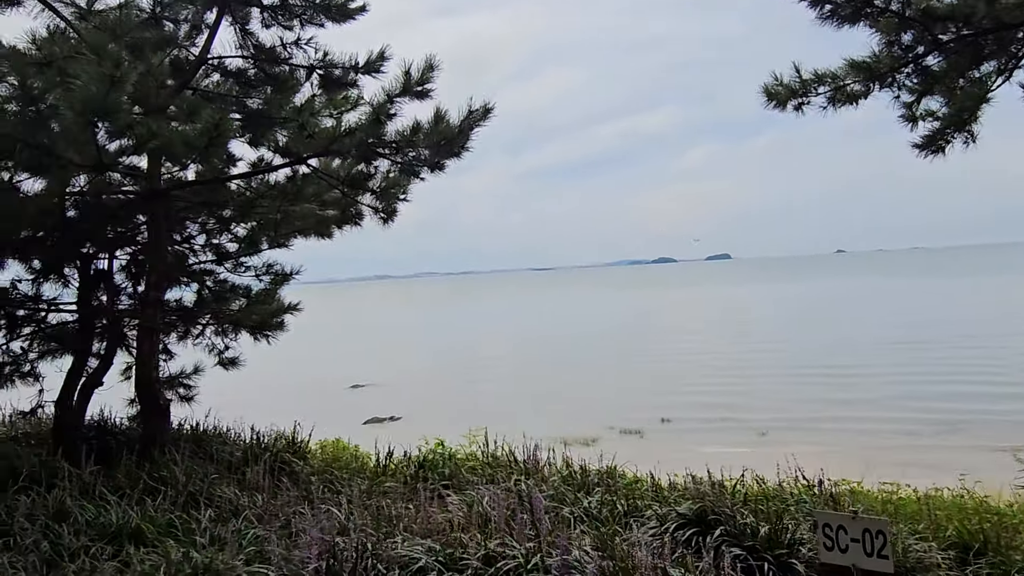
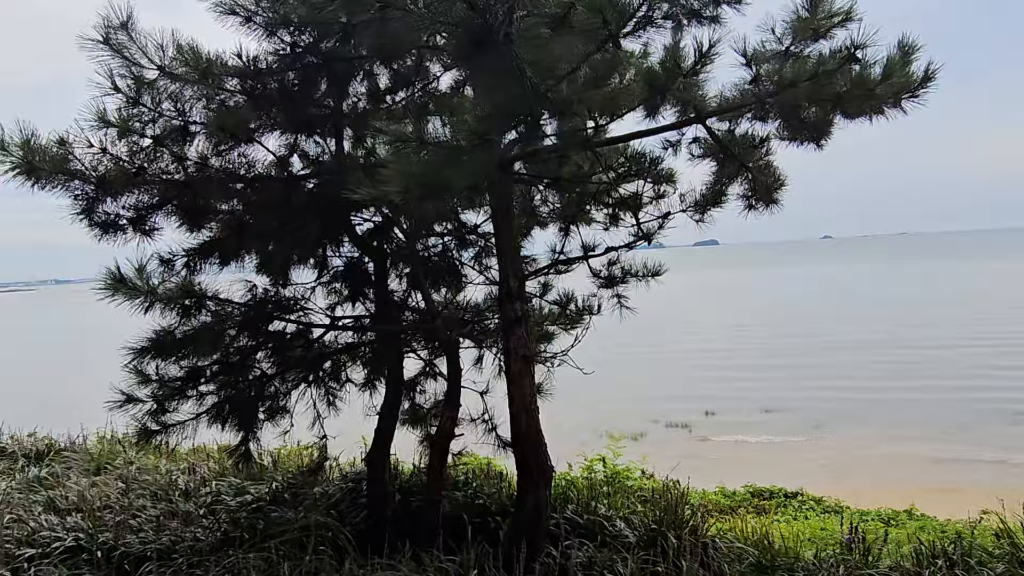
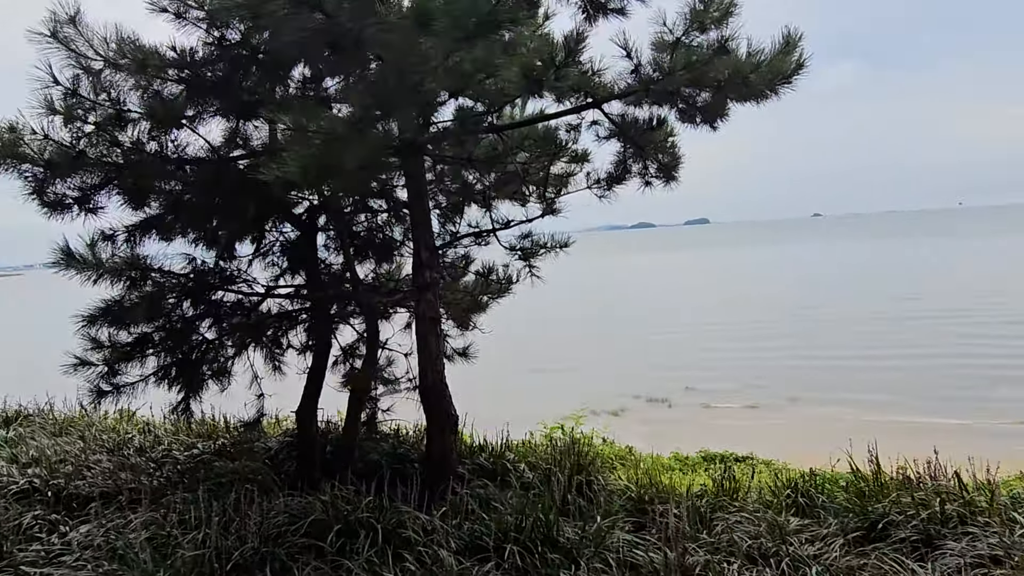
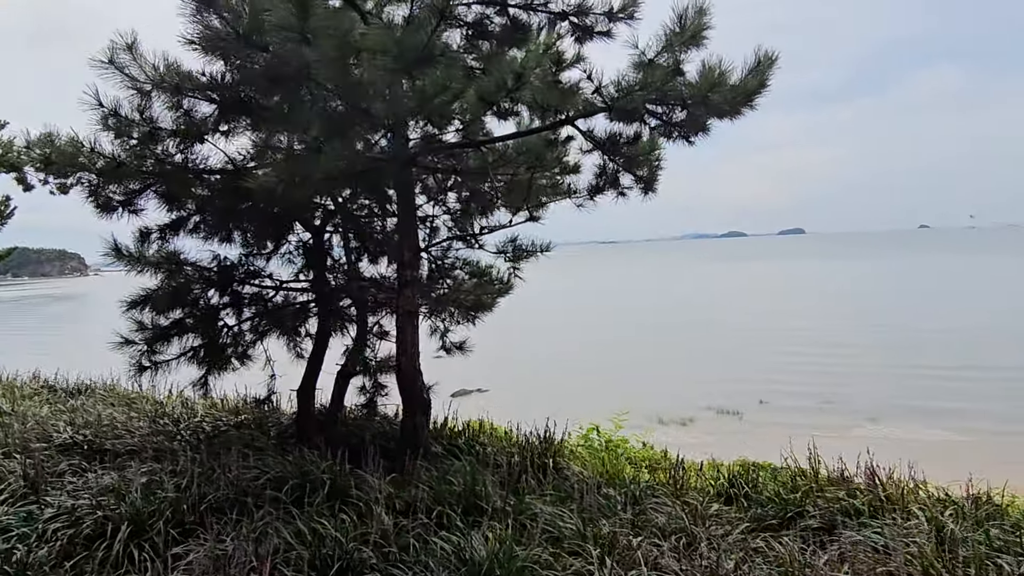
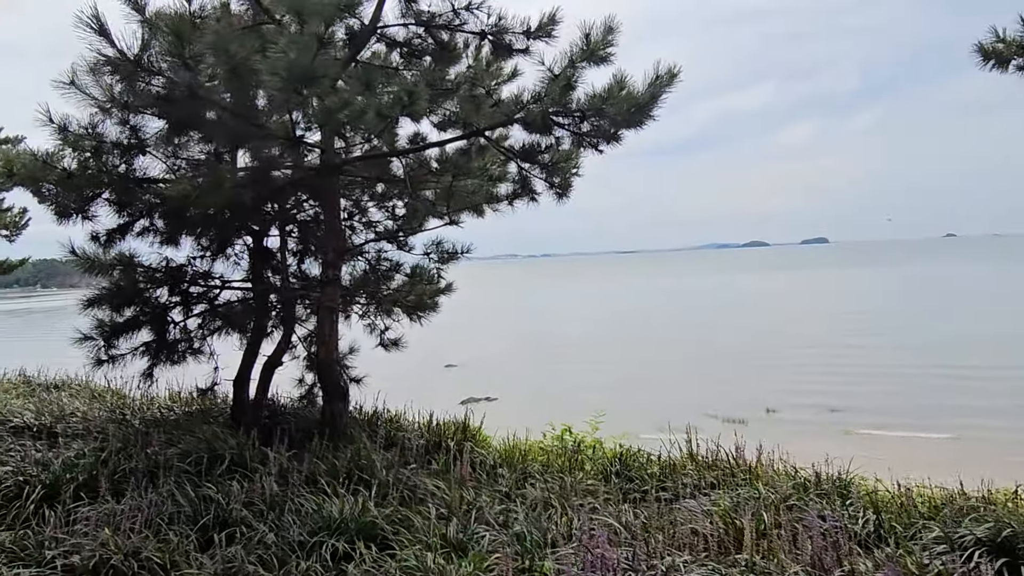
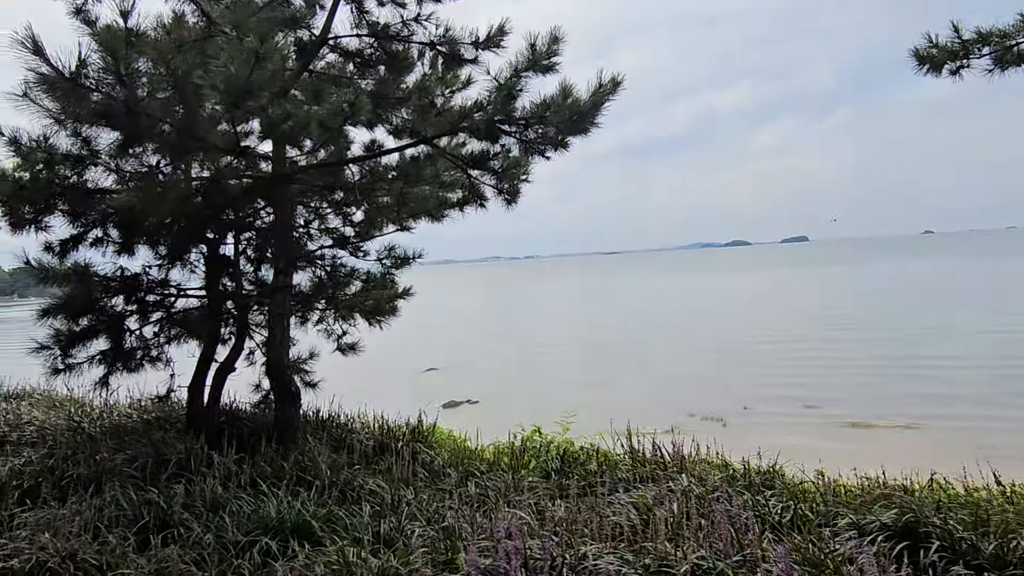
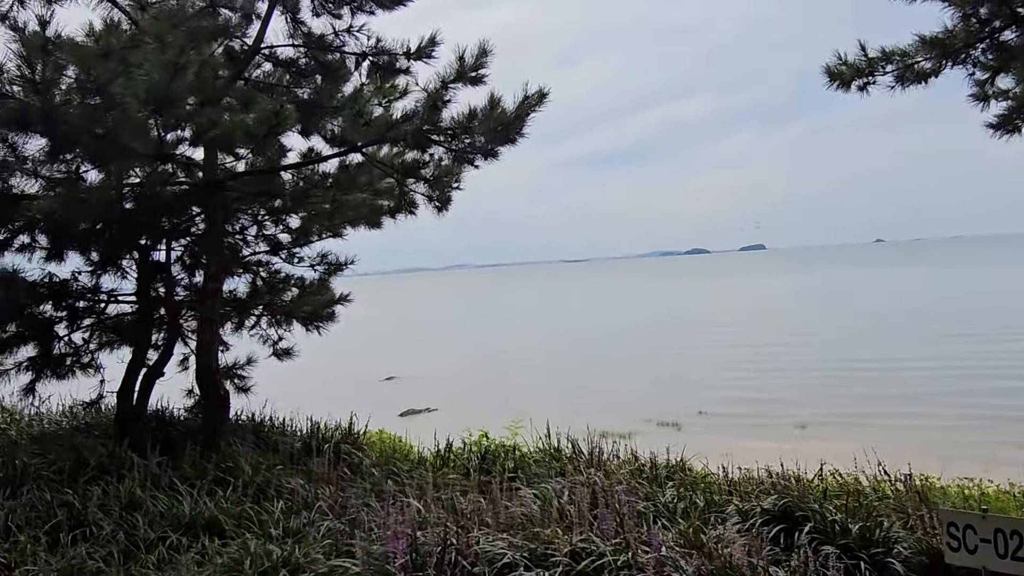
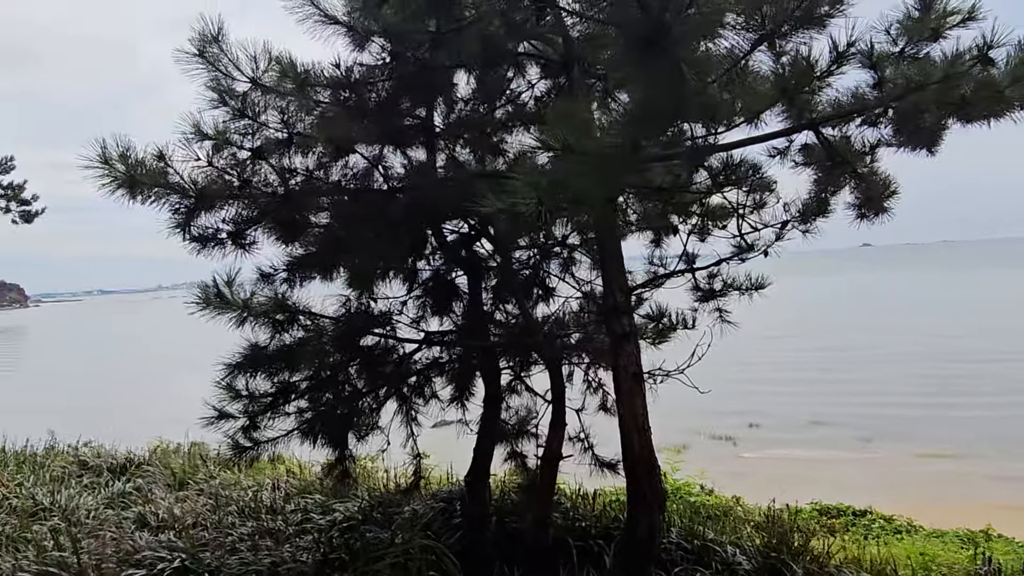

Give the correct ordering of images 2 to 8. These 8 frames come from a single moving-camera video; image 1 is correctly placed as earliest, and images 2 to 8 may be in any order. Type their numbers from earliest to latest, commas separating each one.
7, 6, 5, 4, 3, 2, 8
